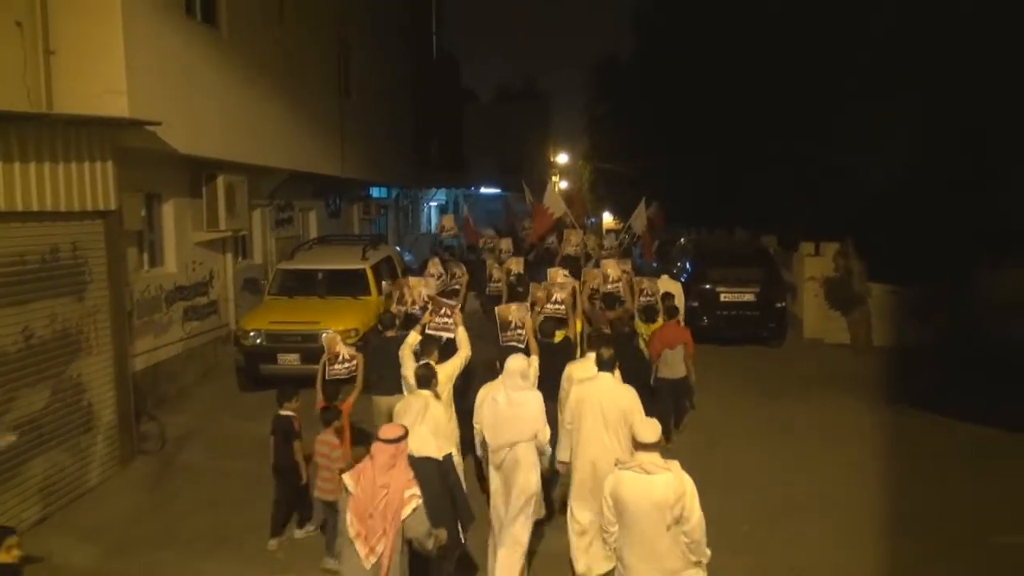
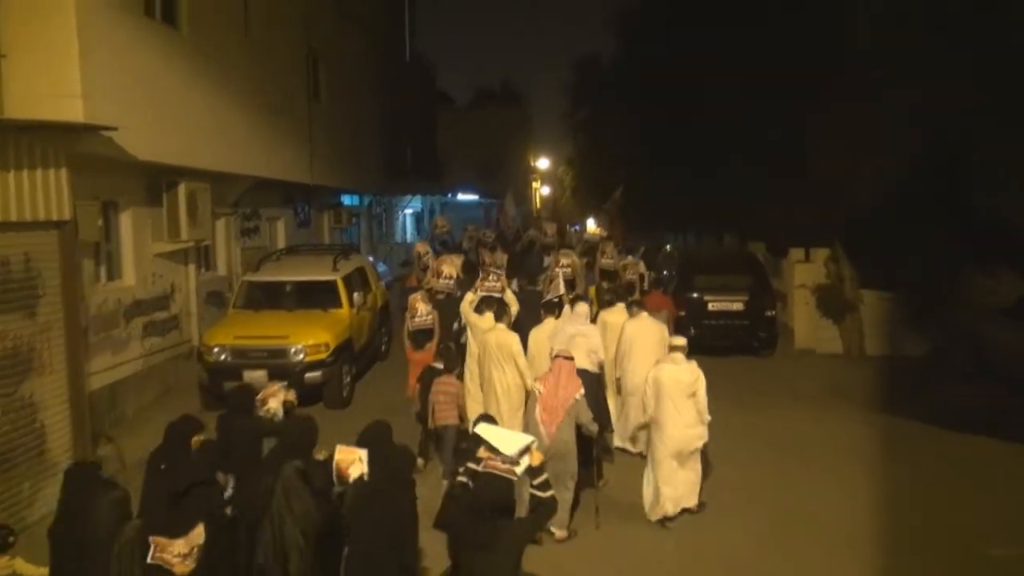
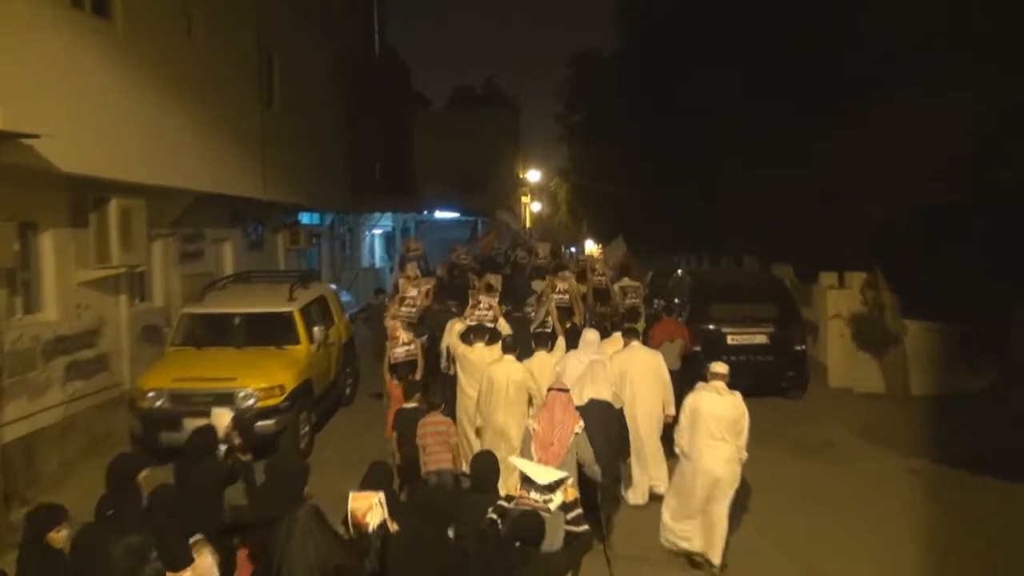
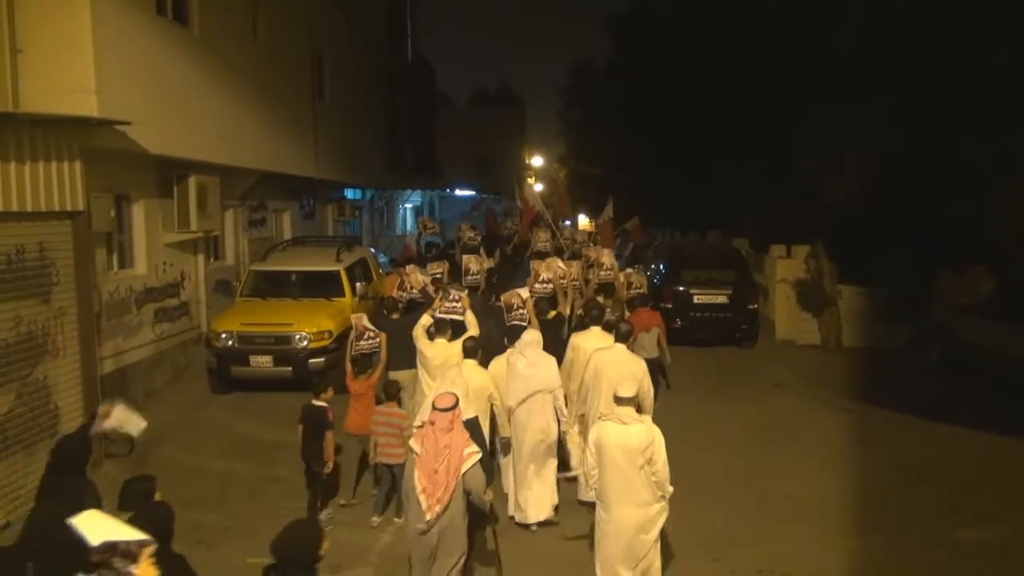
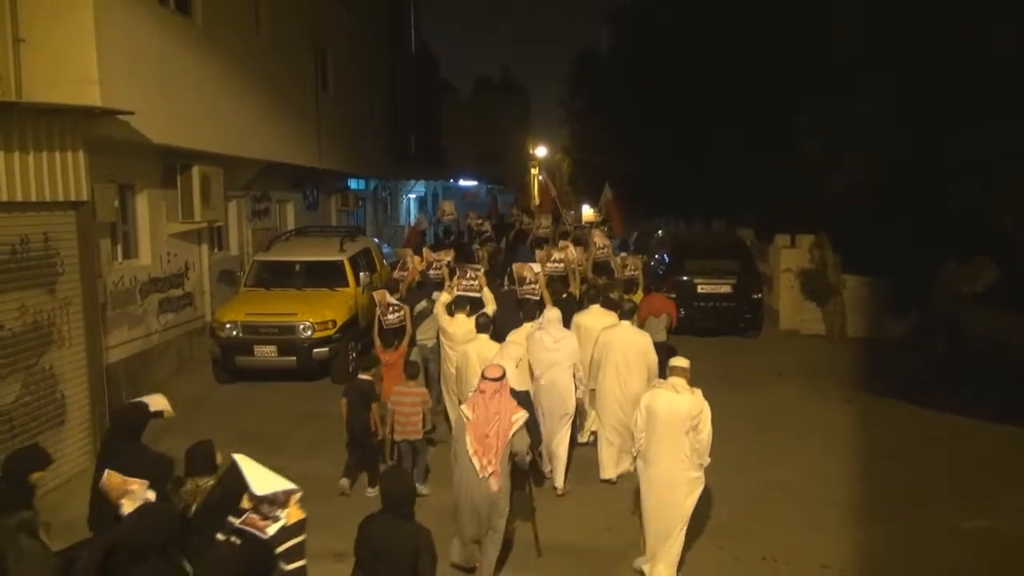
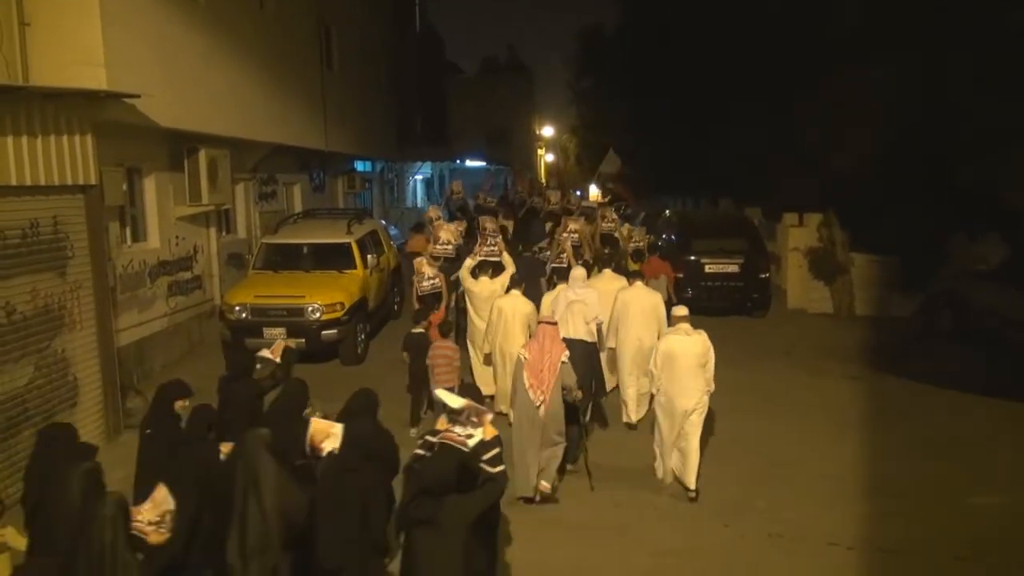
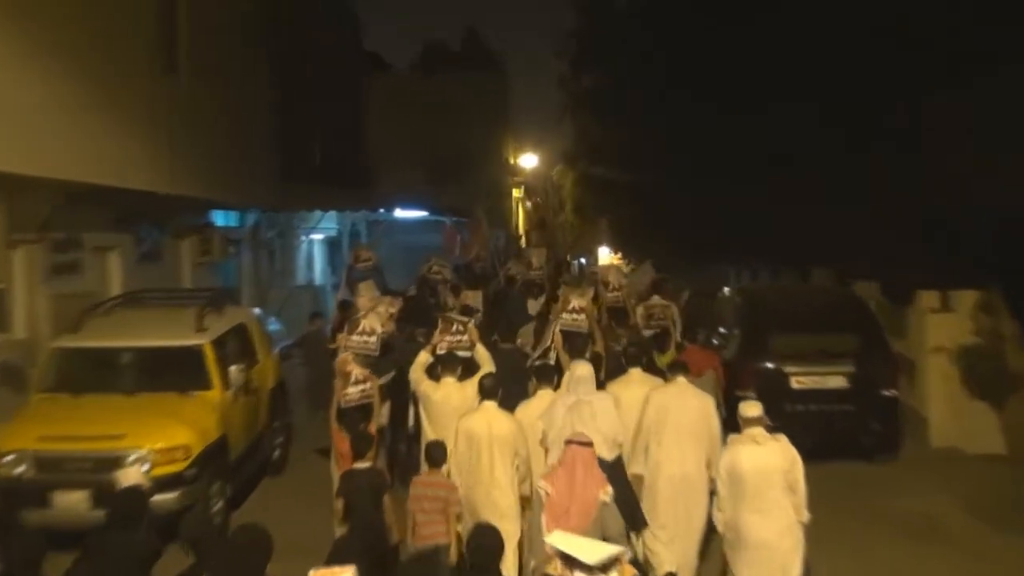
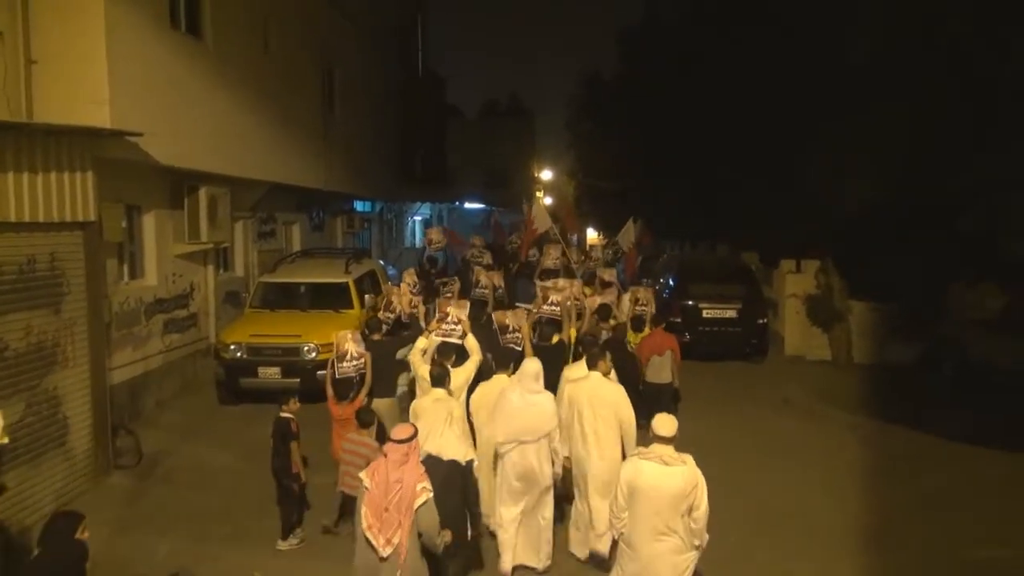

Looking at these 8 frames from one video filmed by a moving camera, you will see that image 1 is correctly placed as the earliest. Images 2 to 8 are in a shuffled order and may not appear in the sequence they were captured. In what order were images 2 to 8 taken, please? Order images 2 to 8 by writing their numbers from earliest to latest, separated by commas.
8, 4, 5, 6, 2, 3, 7
